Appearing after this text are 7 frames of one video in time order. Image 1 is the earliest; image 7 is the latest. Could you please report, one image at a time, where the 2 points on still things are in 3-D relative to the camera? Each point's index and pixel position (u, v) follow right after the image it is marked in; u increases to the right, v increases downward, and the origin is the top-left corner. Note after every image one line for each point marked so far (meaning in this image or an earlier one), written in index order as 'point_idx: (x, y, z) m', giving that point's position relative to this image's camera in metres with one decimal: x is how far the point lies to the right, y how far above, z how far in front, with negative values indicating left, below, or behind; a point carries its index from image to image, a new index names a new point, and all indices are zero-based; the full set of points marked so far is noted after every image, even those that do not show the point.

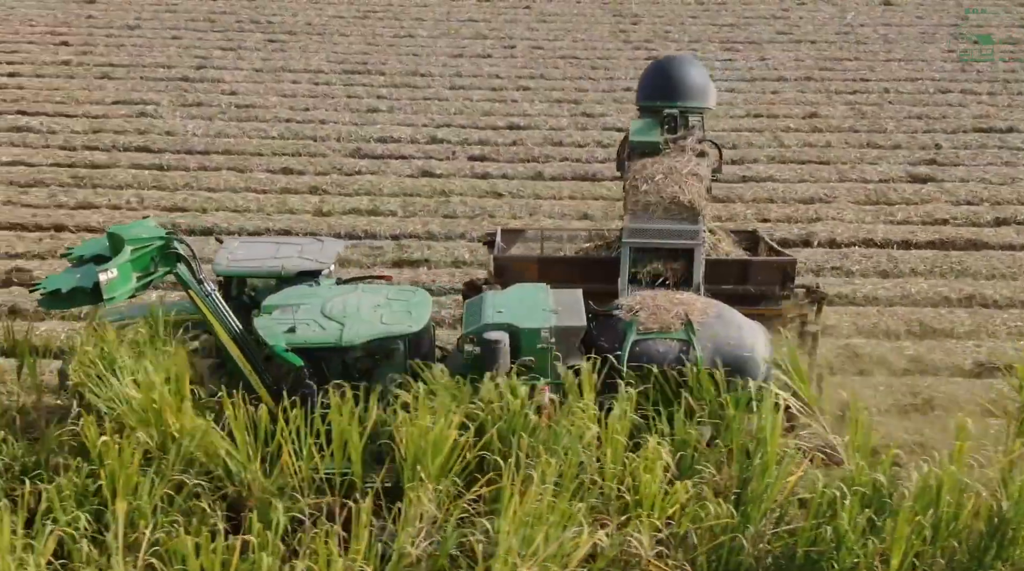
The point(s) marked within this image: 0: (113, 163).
0: (-3.9, +1.2, +12.4) m
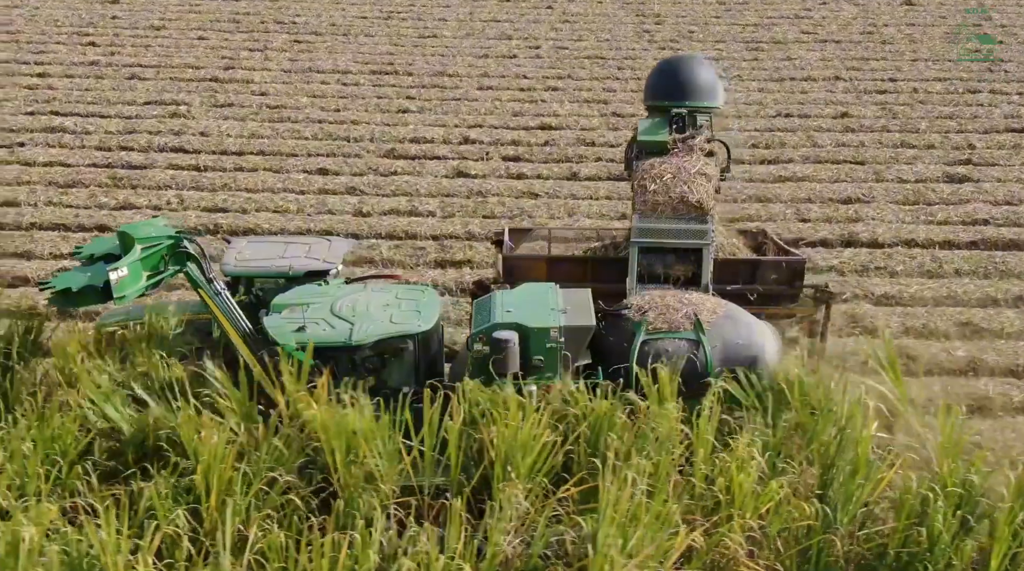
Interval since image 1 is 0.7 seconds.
0: (-3.5, +1.2, +12.4) m
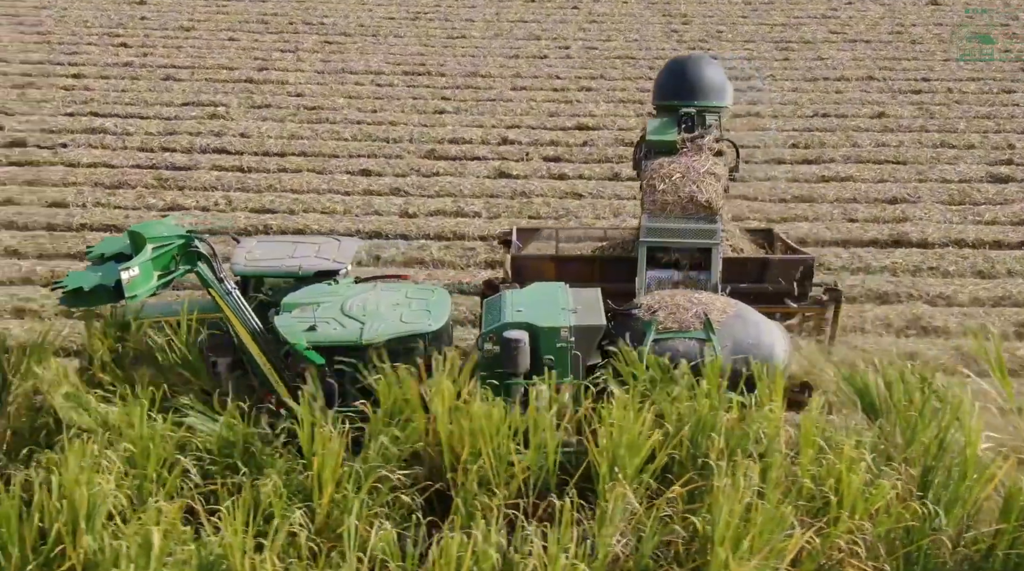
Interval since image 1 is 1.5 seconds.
0: (-3.1, +1.2, +12.5) m
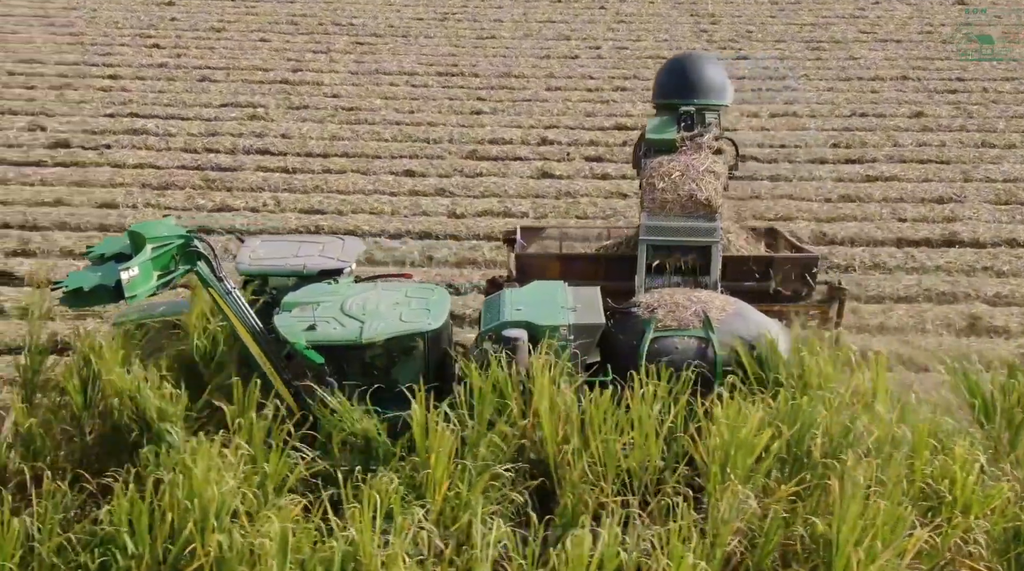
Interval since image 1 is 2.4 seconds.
0: (-2.7, +1.2, +12.5) m
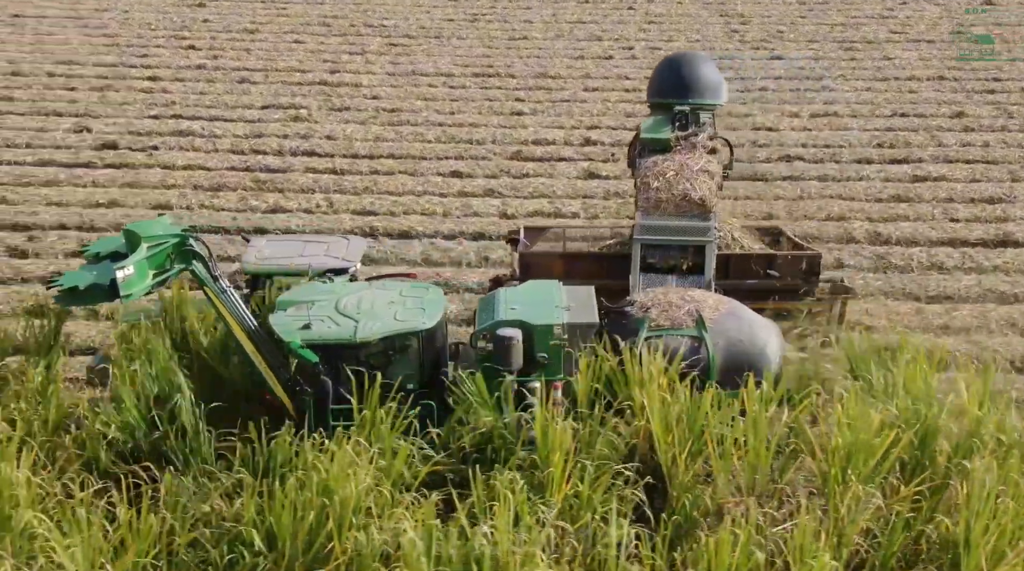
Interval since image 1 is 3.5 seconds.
0: (-2.2, +1.2, +12.6) m
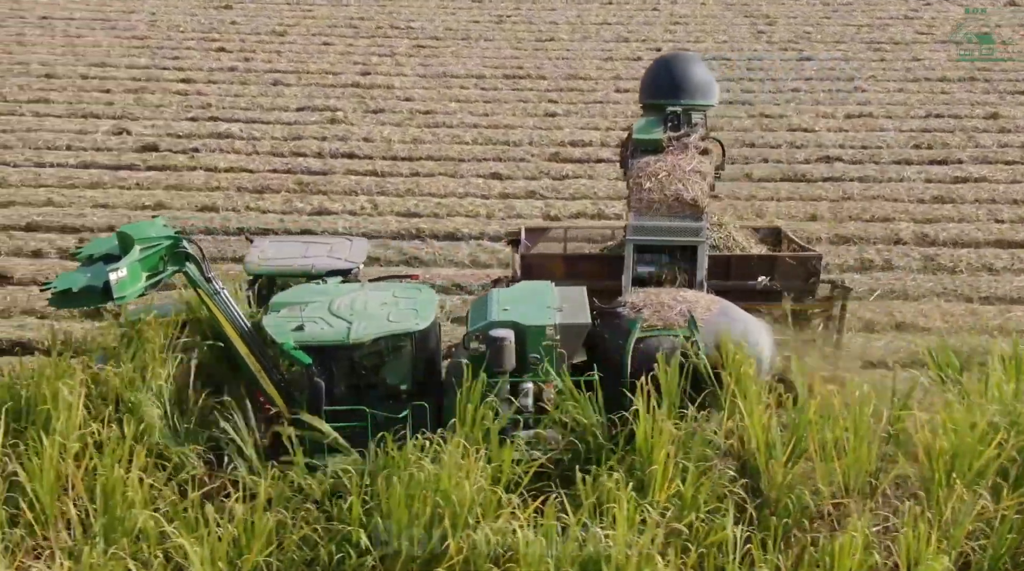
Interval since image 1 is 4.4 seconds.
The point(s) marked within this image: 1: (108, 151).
0: (-1.8, +1.1, +12.6) m
1: (-4.1, +1.4, +13.0) m
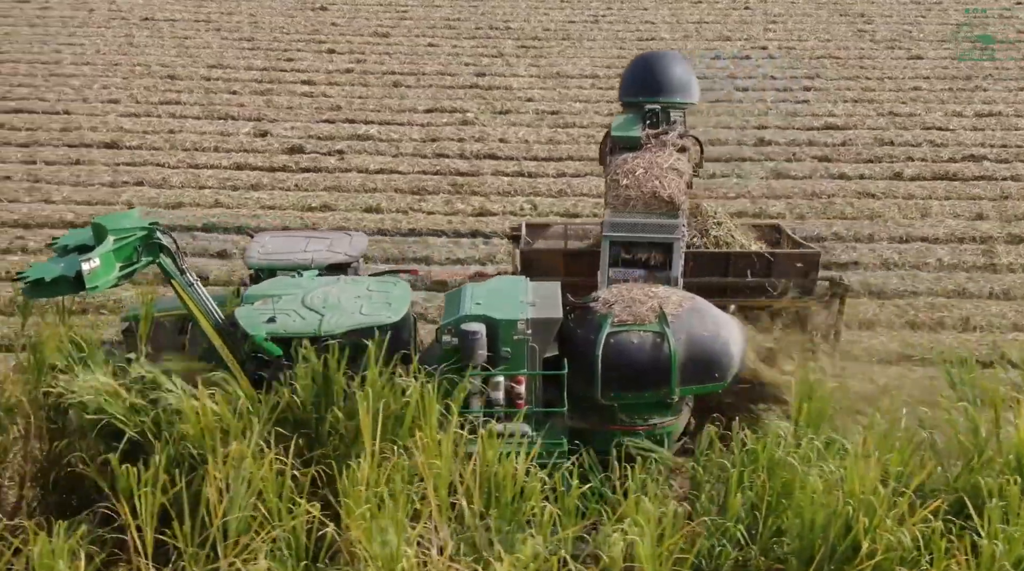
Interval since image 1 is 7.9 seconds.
0: (-0.3, +1.1, +12.7) m
1: (-2.6, +1.4, +13.2) m
